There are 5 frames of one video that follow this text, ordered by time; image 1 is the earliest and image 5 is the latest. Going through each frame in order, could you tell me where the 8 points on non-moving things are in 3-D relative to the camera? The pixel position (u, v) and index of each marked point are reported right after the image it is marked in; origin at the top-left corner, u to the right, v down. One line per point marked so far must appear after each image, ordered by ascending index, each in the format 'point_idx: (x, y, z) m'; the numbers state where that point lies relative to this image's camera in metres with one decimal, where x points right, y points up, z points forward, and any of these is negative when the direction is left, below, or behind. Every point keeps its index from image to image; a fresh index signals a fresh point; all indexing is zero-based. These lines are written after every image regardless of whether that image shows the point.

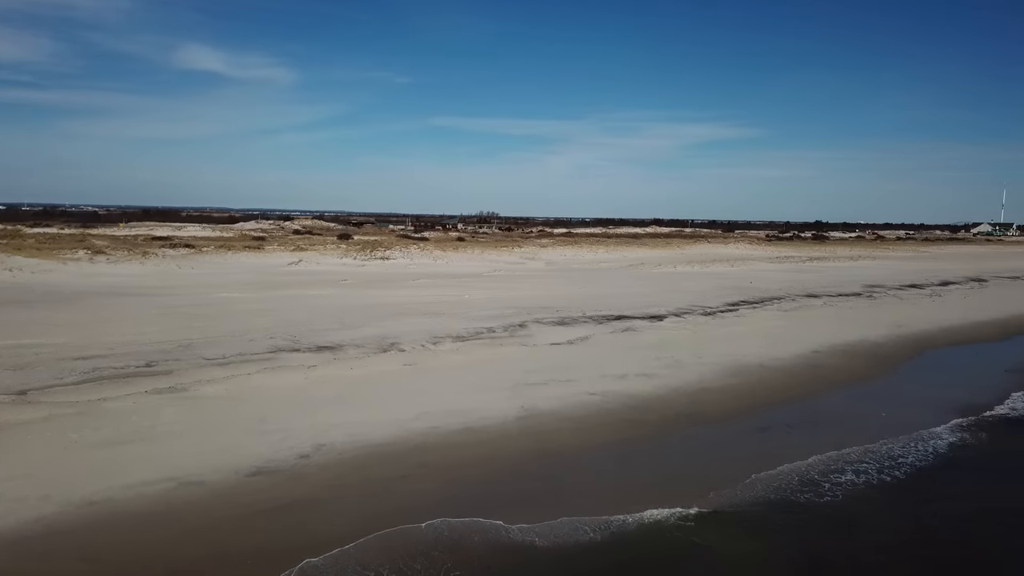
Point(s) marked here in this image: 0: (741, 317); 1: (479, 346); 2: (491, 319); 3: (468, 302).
0: (+5.7, -0.7, +19.8) m
1: (-0.6, -1.0, +13.9) m
2: (-0.4, -0.6, +16.6) m
3: (-1.1, -0.4, +19.7) m
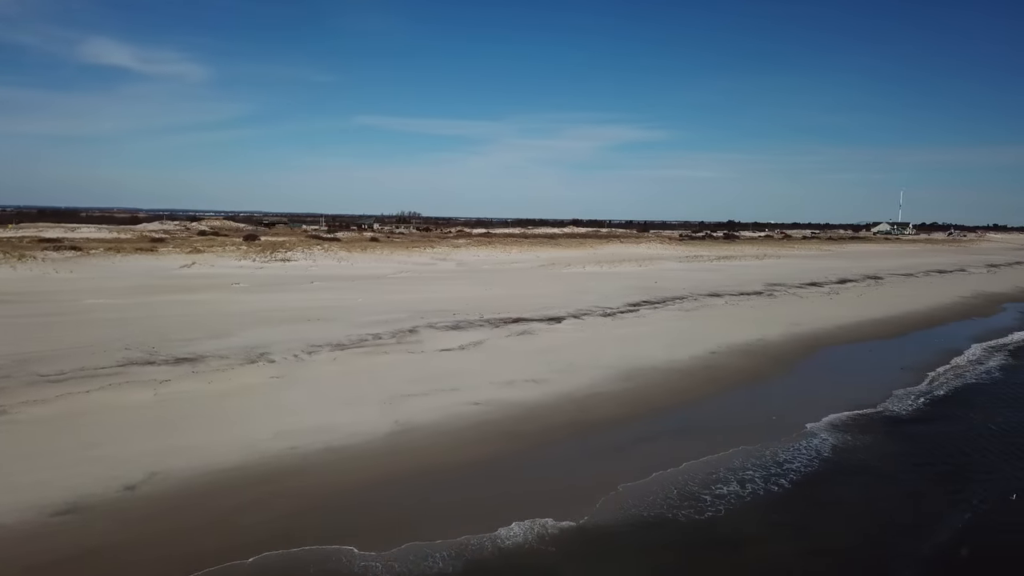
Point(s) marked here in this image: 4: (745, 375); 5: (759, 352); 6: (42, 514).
0: (+3.2, -0.7, +19.5) m
1: (-2.5, -1.1, +13.0) m
2: (-2.6, -0.7, +15.8) m
3: (-3.6, -0.4, +18.7) m
4: (+4.3, -1.6, +14.8) m
5: (+5.3, -1.4, +17.0) m
6: (-4.0, -1.9, +6.7) m
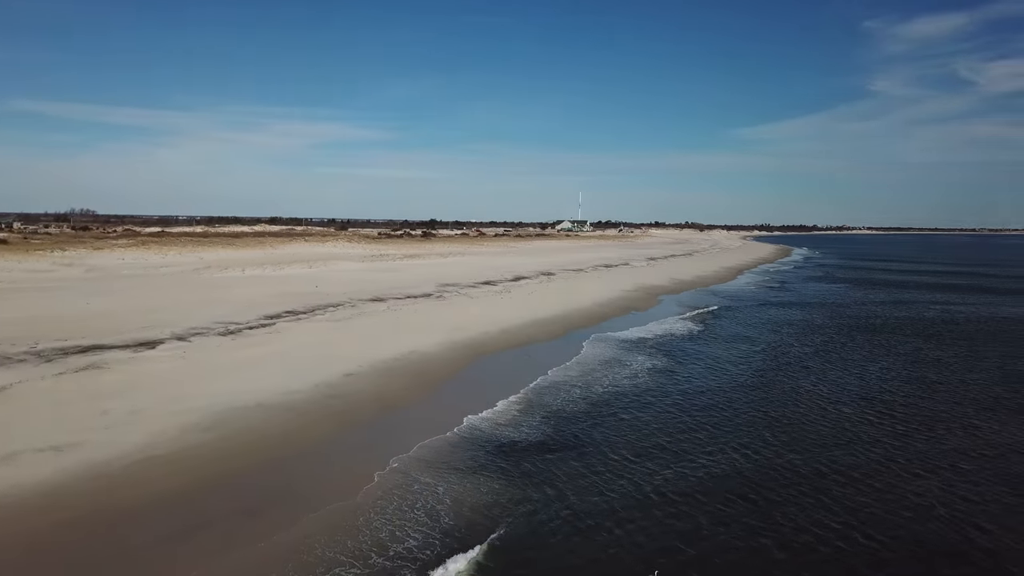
0: (-4.8, -0.9, +16.1) m
1: (-7.7, -1.4, +8.0) m
2: (-8.9, -1.1, +10.5) m
3: (-10.8, -0.8, +13.0) m
4: (-2.0, -1.8, +12.1) m
5: (-1.9, -1.5, +14.5) m
6: (-6.9, -2.3, +1.6) m
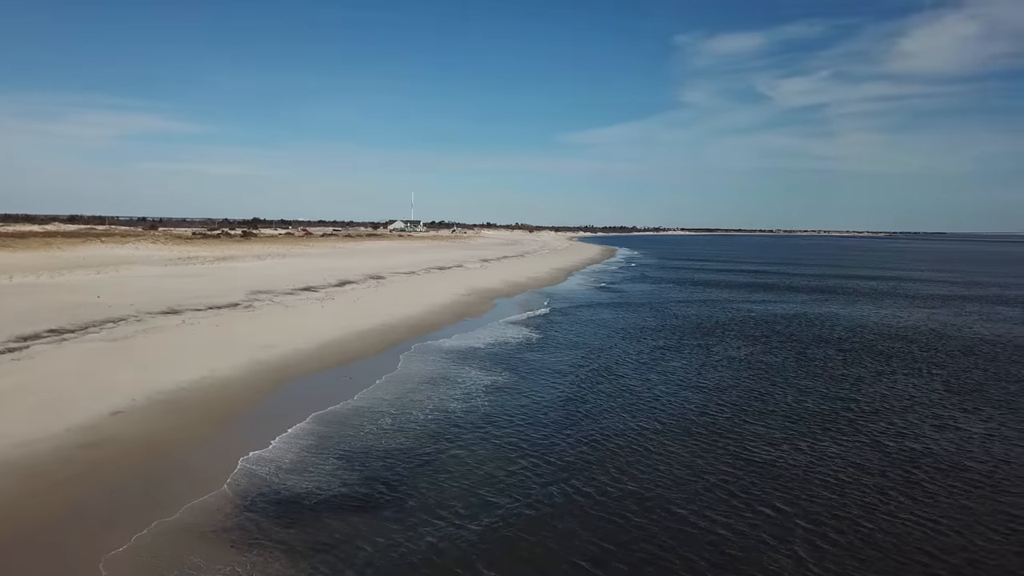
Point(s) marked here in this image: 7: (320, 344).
0: (-7.9, -1.2, +13.0) m
1: (-9.2, -1.7, +4.5) m
2: (-10.8, -1.4, +6.7) m
3: (-13.2, -1.1, +8.7) m
4: (-4.4, -2.0, +9.6) m
5: (-4.8, -1.7, +12.0) m
6: (-7.0, -2.5, -1.6) m
7: (-4.4, -1.2, +18.2) m
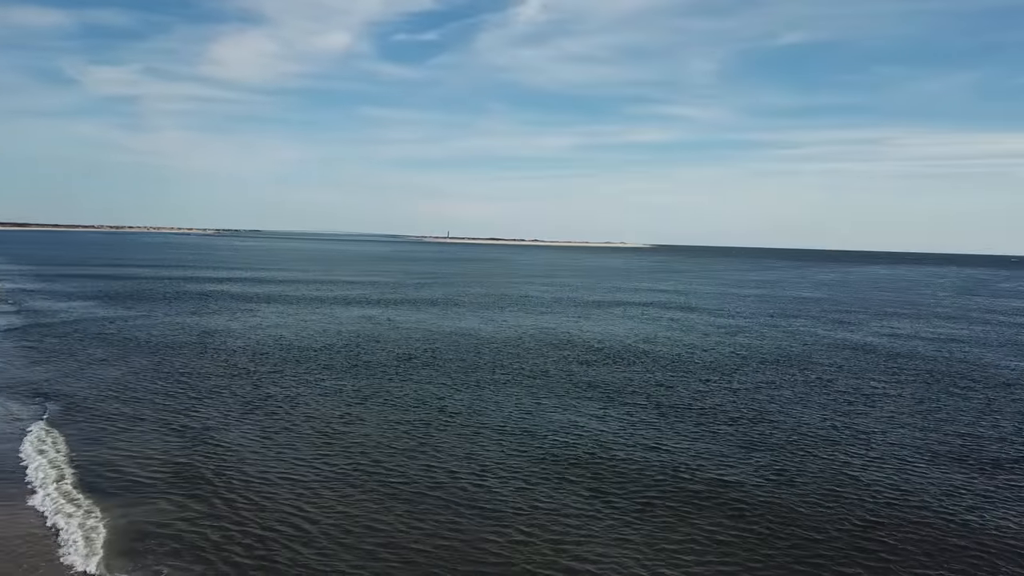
0: (-7.7, -2.2, +1.2) m
1: (-2.6, -2.7, -5.6) m
2: (-5.3, -2.4, -5.2) m
3: (-8.4, -2.4, -5.5) m
4: (-2.8, -2.9, +1.4) m
5: (-4.8, -2.6, +2.8) m
6: (+3.4, -3.4, -8.4) m
7: (-8.9, -2.2, +7.4) m
